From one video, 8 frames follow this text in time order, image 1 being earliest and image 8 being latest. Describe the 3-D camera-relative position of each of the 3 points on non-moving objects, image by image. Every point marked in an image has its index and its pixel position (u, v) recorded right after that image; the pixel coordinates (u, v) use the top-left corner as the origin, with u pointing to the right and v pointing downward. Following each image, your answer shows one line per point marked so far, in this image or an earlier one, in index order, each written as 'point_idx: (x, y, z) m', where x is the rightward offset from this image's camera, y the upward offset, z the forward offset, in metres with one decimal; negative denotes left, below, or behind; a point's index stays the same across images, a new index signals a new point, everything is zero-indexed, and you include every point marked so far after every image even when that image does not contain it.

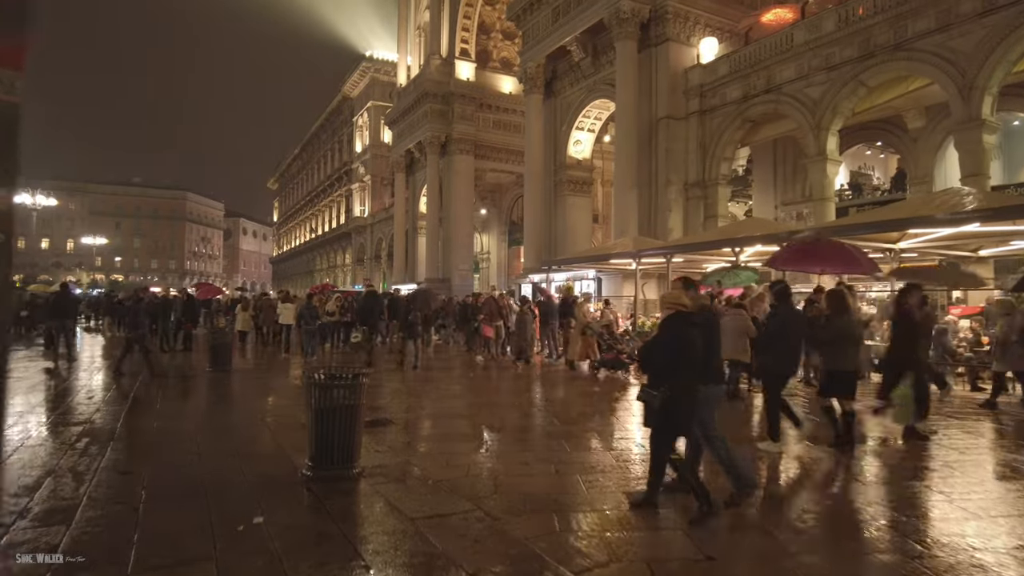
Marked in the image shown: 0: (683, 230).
0: (+5.3, +1.8, +20.0) m
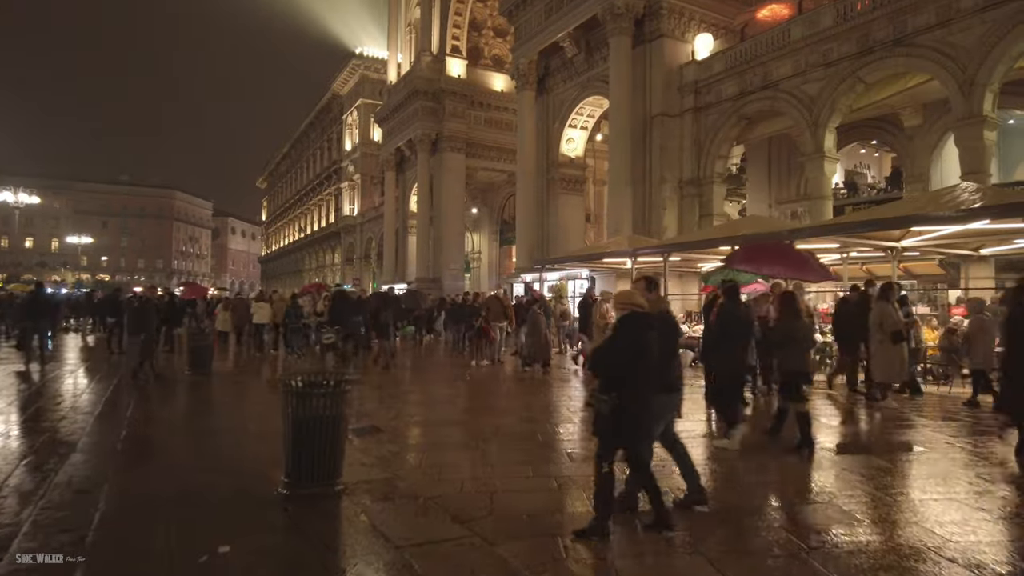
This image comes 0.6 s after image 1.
0: (+5.0, +1.8, +19.7) m
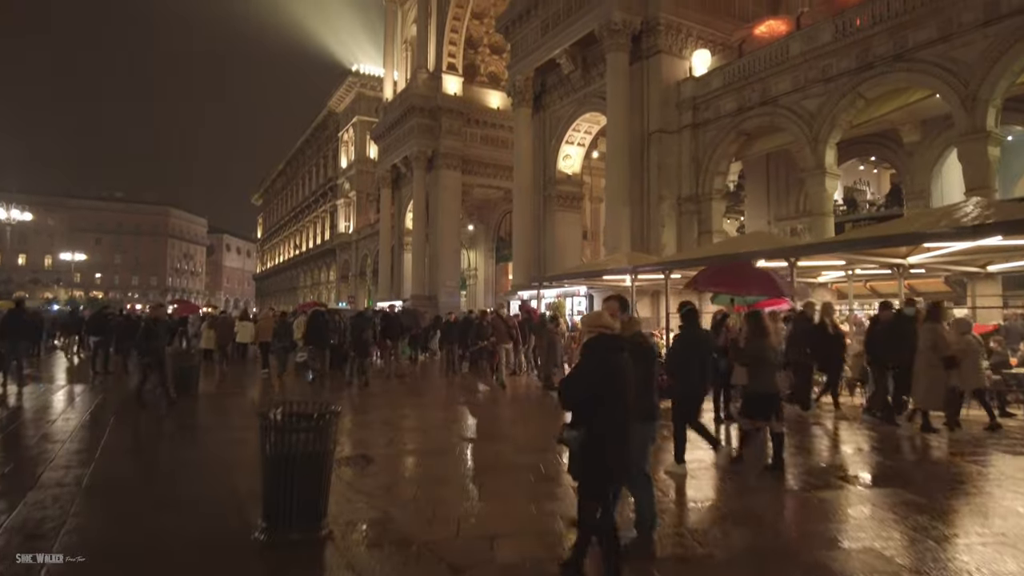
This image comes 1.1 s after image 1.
0: (+4.9, +1.3, +19.5) m
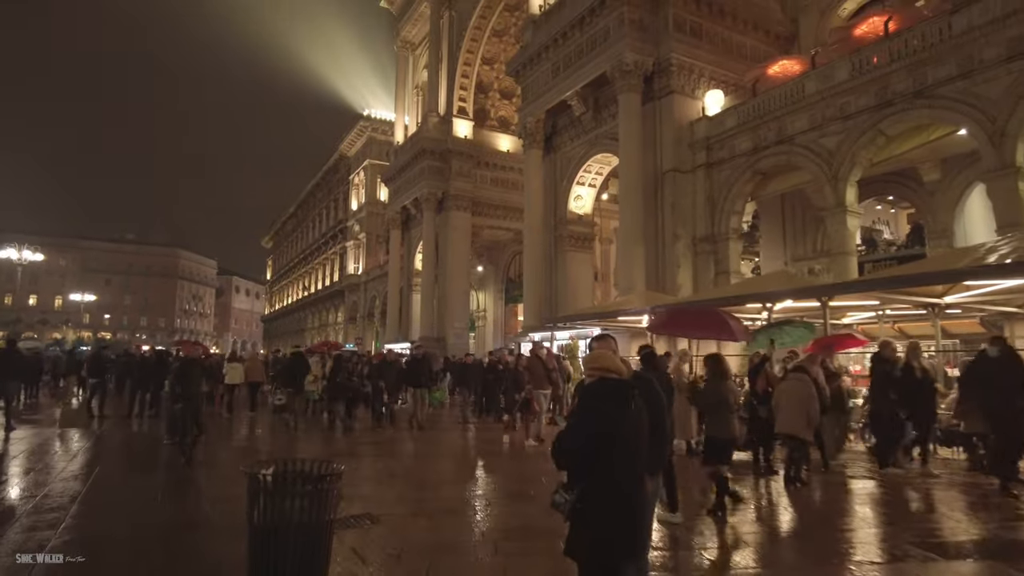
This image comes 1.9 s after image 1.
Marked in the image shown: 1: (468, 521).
0: (+5.3, 0.0, +19.0) m
1: (-0.4, -2.0, +5.7) m
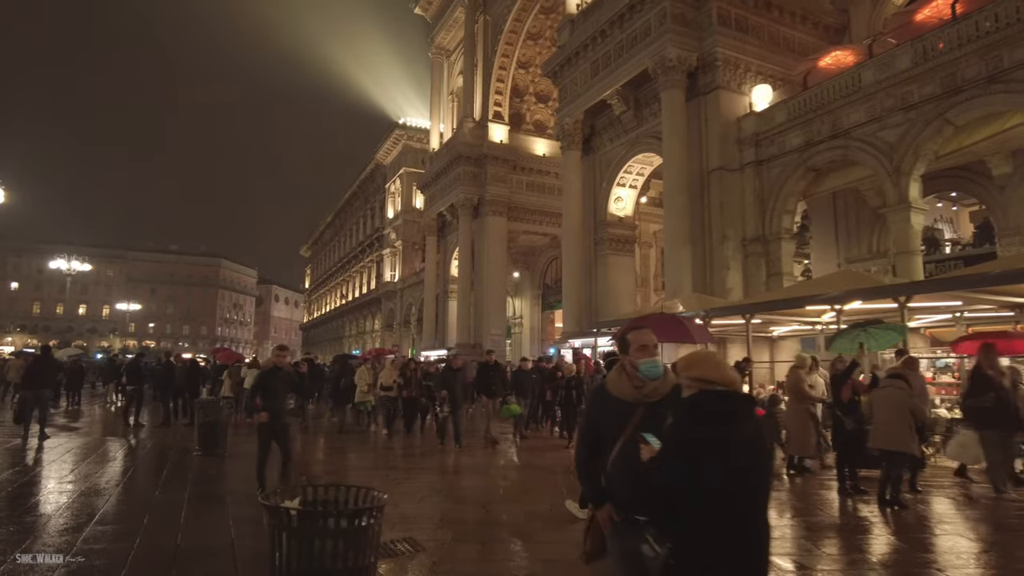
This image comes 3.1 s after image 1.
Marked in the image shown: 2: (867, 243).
0: (+6.4, 0.0, +18.1) m
1: (+0.1, -2.0, +5.1) m
2: (+10.6, +1.3, +19.5) m
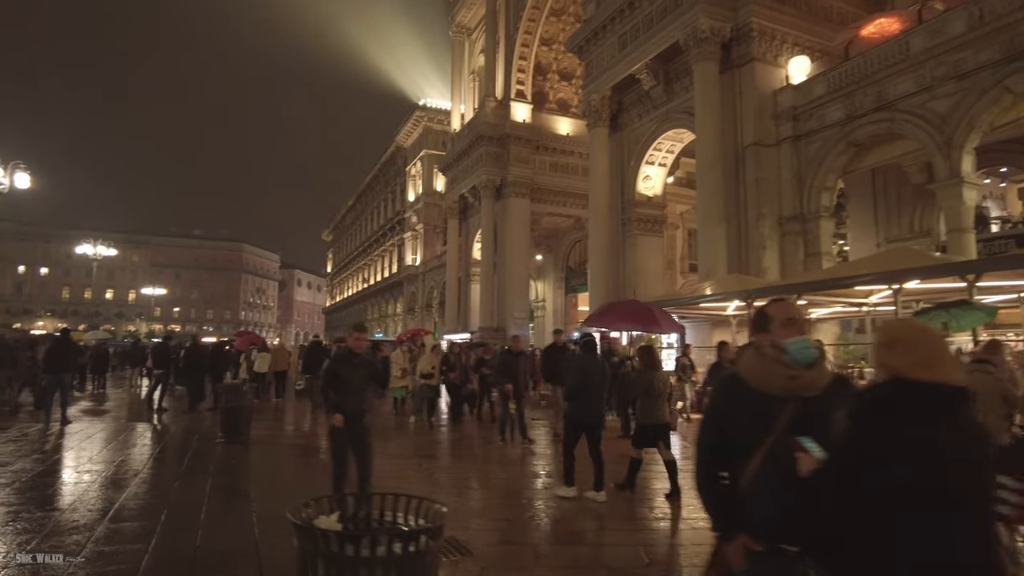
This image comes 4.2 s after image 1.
0: (+7.1, +0.5, +17.4) m
1: (+0.4, -1.8, +4.7) m
2: (+11.4, +1.9, +18.7) m
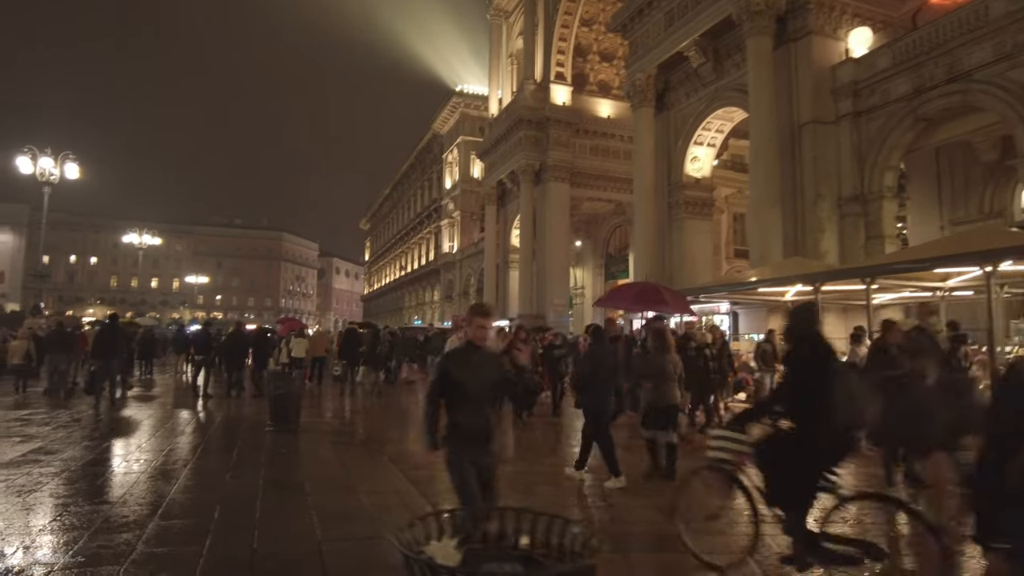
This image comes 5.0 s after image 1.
0: (+8.3, +0.9, +16.6) m
1: (+0.9, -1.7, +4.3) m
2: (+12.6, +2.3, +17.6) m
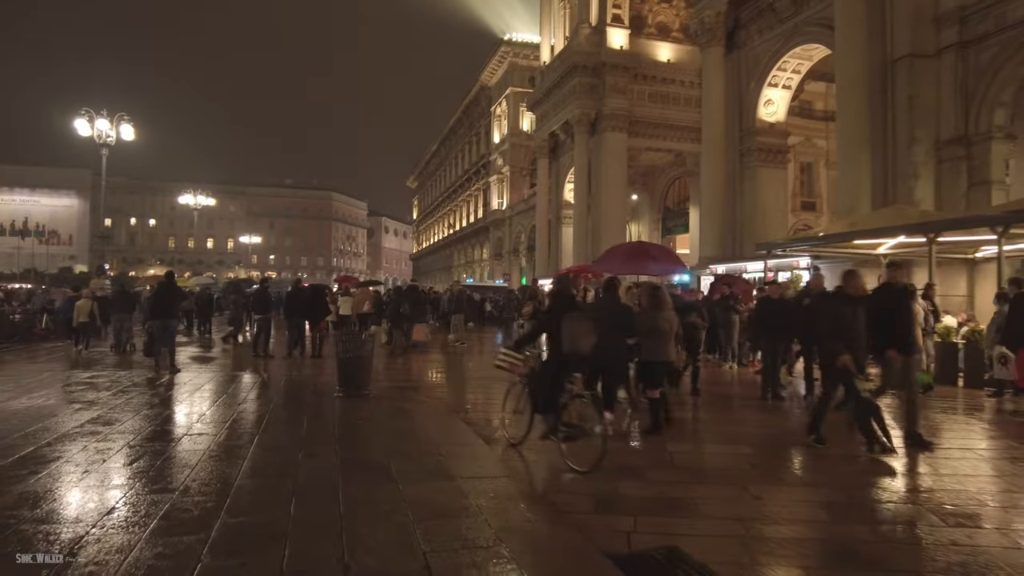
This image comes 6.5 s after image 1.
0: (+9.8, +2.0, +15.1) m
1: (+1.6, -1.4, +3.5) m
2: (+14.1, +3.5, +15.7) m
